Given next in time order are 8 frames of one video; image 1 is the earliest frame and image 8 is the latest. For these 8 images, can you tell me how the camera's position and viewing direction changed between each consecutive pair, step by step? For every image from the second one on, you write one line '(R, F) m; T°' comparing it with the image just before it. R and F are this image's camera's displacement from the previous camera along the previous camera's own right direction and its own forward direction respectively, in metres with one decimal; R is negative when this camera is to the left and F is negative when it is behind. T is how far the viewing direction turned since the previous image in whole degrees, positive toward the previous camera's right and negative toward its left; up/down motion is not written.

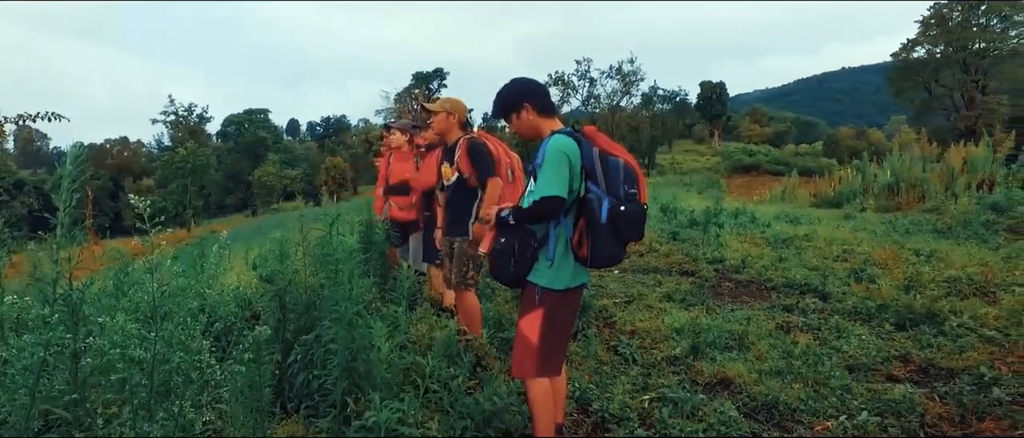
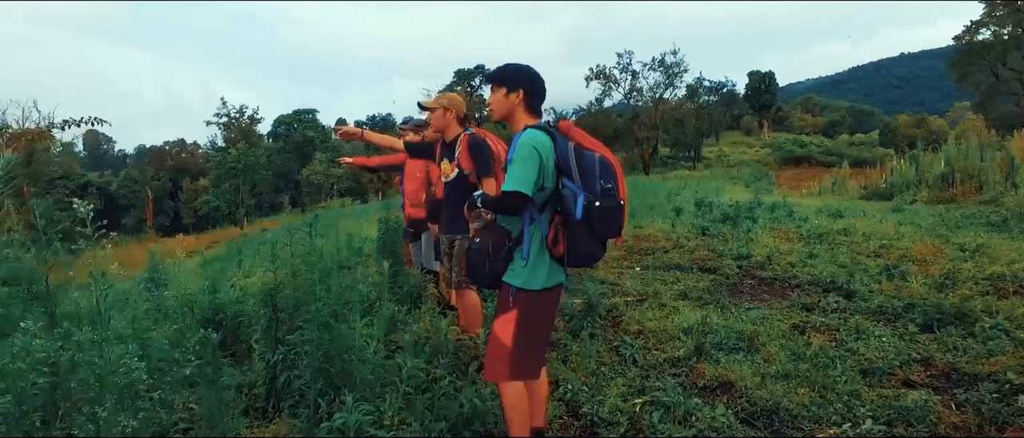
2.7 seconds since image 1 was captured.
(+0.4, +0.1) m; -4°
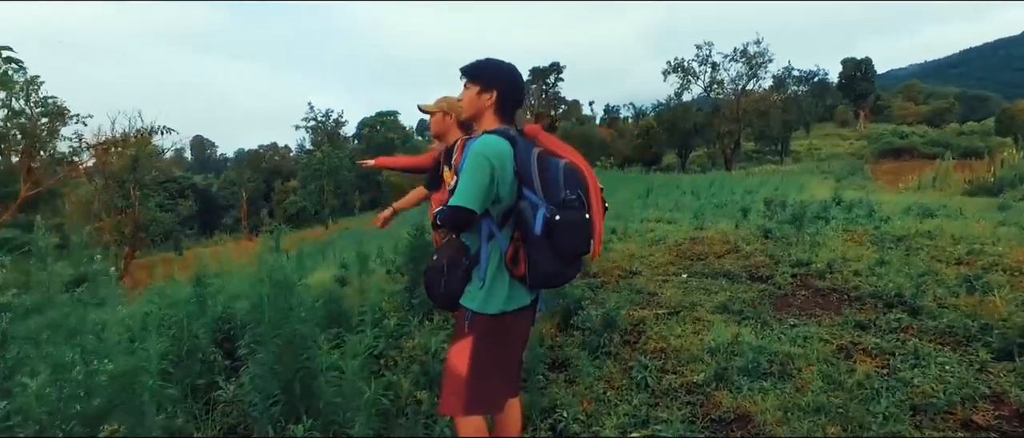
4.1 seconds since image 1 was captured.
(+0.5, +0.4) m; -7°
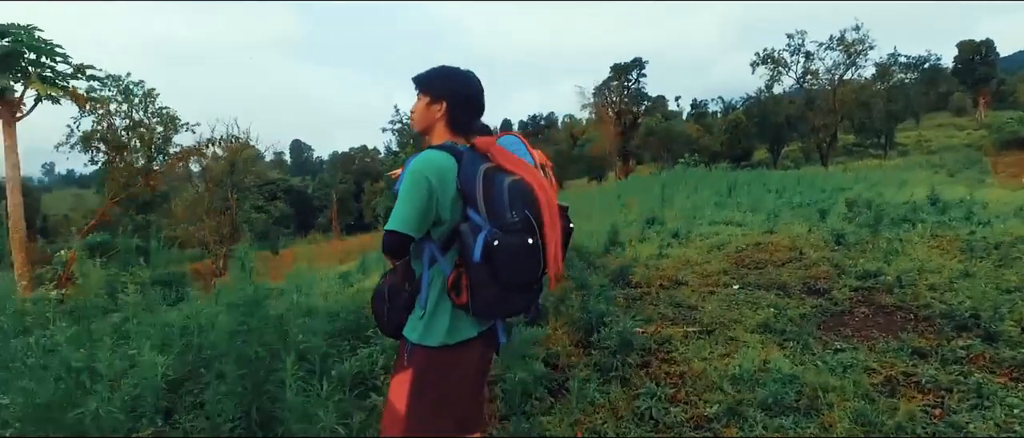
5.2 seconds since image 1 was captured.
(+0.6, +0.3) m; -8°
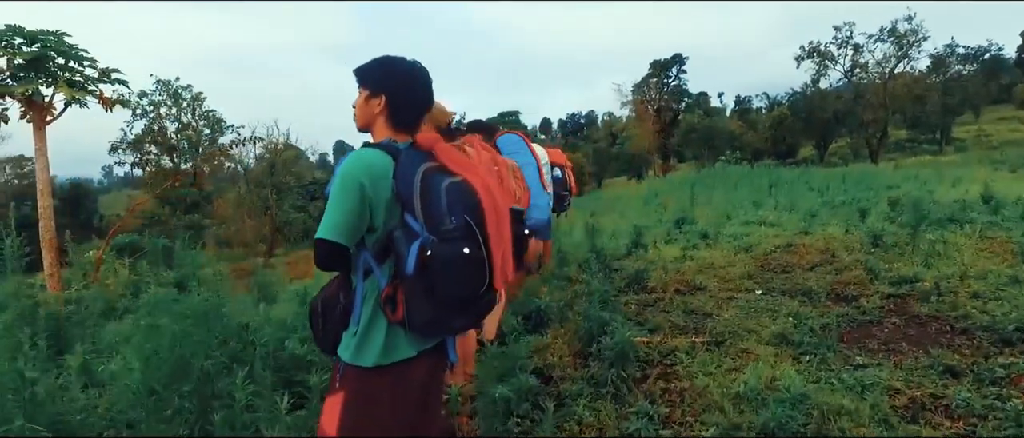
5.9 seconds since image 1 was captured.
(+0.3, +0.3) m; -4°
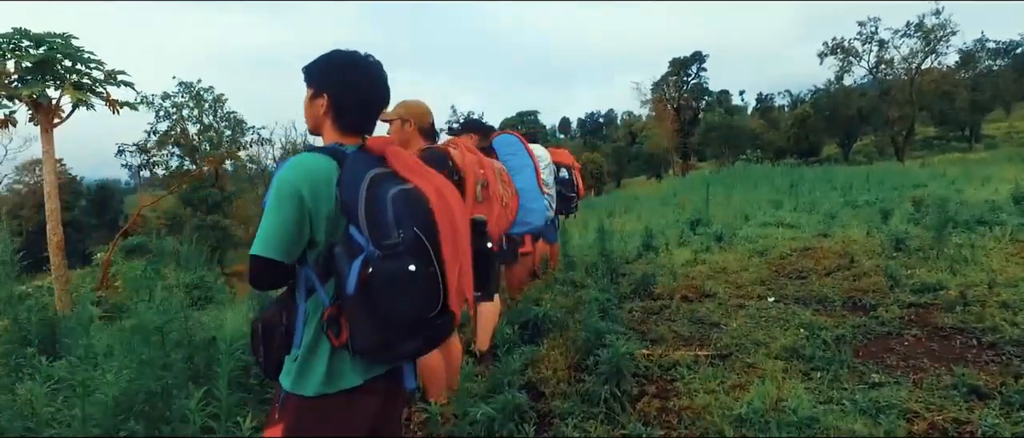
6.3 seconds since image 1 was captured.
(+0.2, +0.2) m; -2°
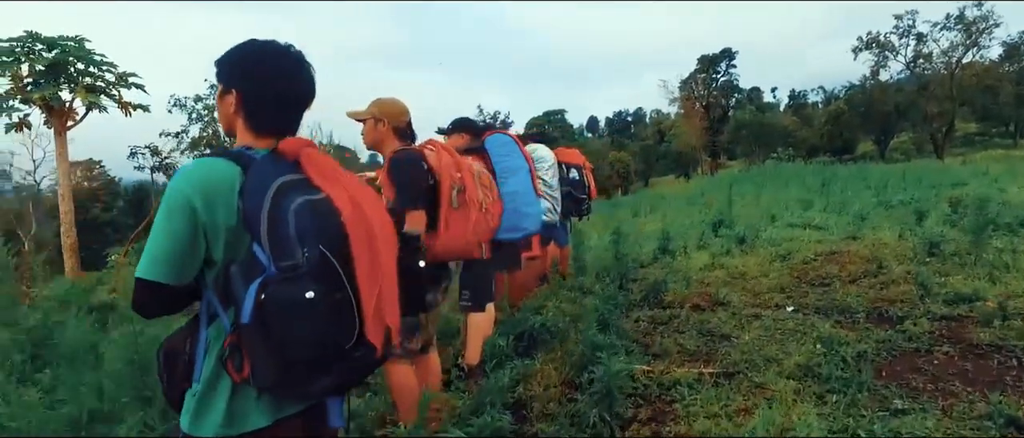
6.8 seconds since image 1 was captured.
(+0.3, +0.3) m; -3°
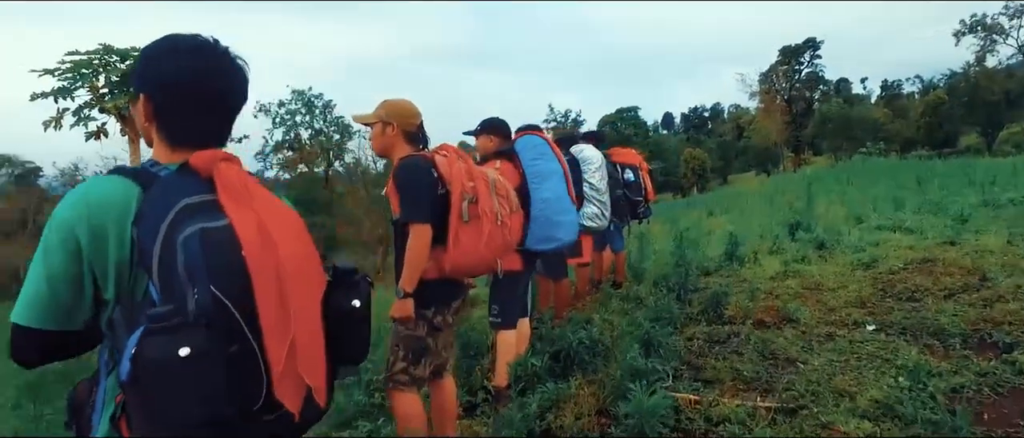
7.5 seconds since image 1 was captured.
(+0.3, +0.4) m; -7°
